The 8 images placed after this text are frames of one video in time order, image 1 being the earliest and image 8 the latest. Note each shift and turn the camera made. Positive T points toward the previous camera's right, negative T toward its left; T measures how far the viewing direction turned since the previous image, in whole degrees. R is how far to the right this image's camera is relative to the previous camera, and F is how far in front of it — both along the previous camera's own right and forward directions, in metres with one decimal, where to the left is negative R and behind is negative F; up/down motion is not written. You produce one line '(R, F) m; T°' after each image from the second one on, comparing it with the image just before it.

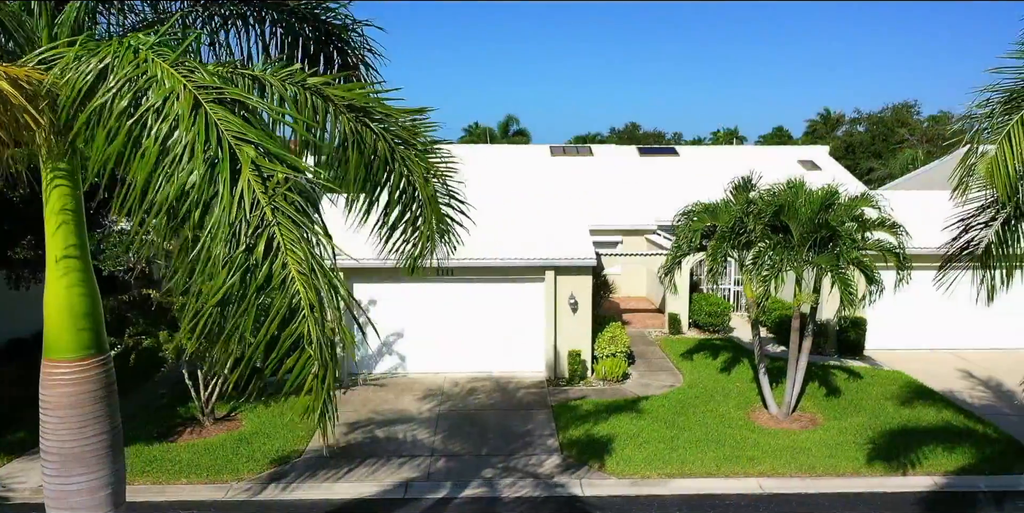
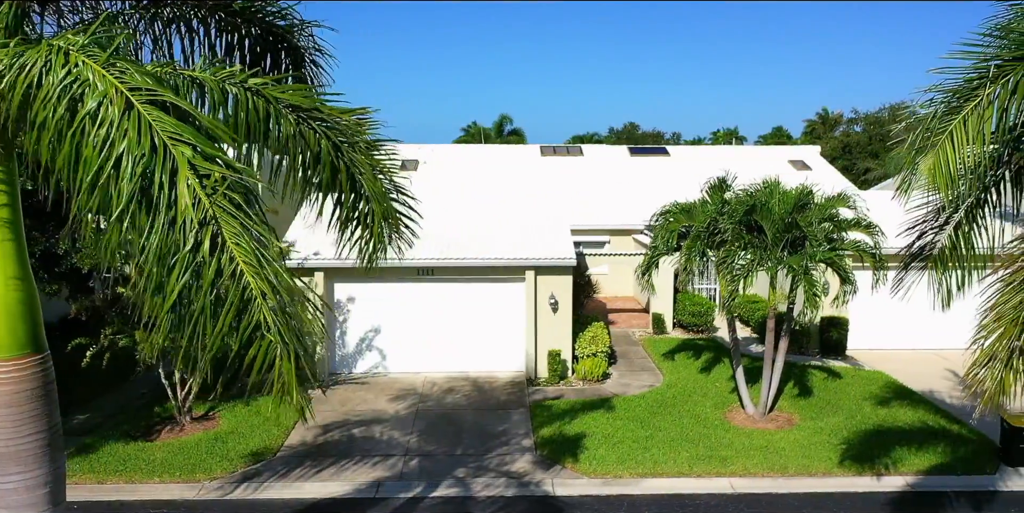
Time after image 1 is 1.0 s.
(+0.3, 0.0) m; 0°
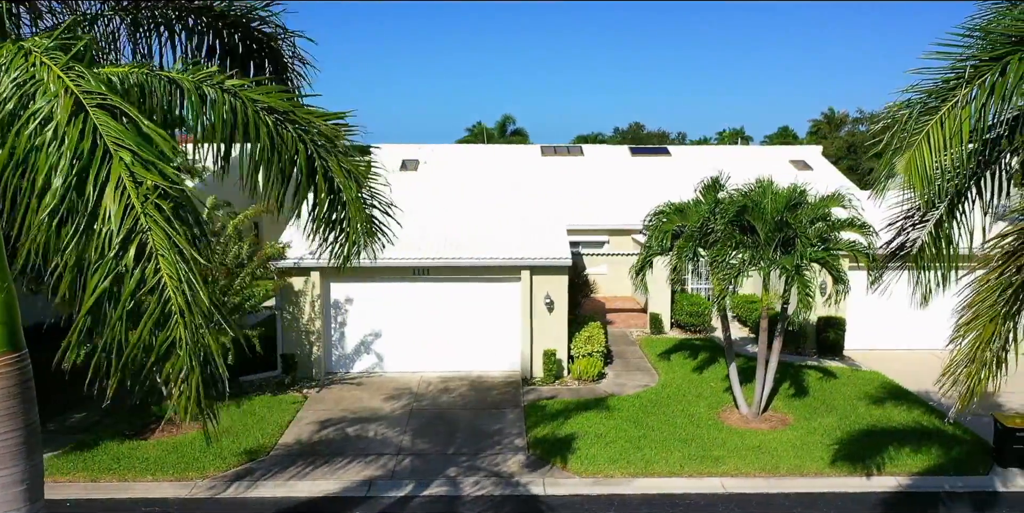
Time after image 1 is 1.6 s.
(+0.2, 0.0) m; 0°
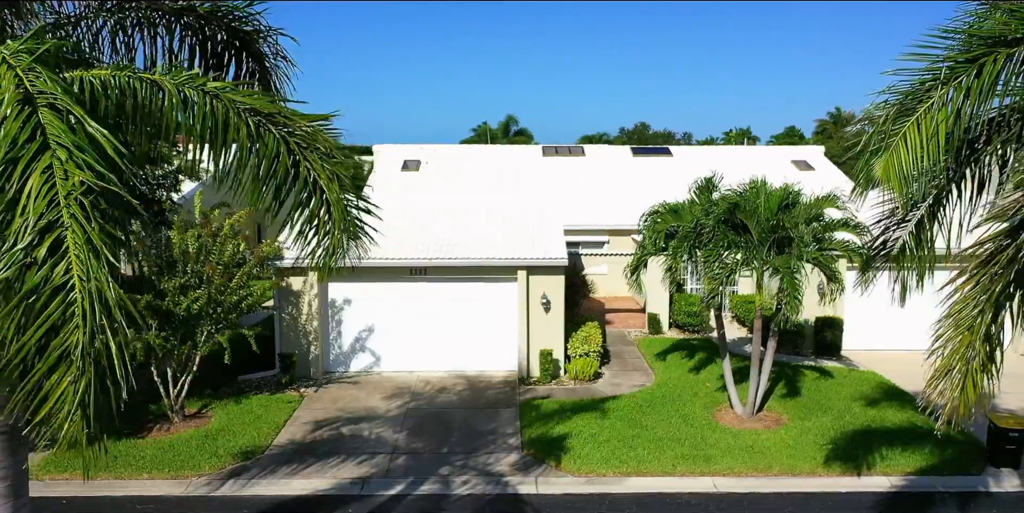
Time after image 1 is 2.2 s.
(+0.2, 0.0) m; 0°
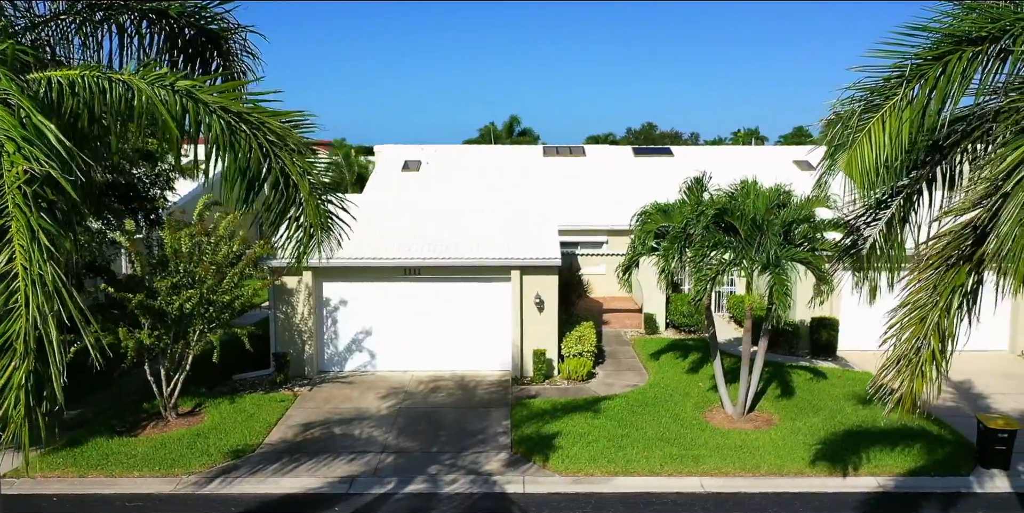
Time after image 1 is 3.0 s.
(+0.3, 0.0) m; -1°
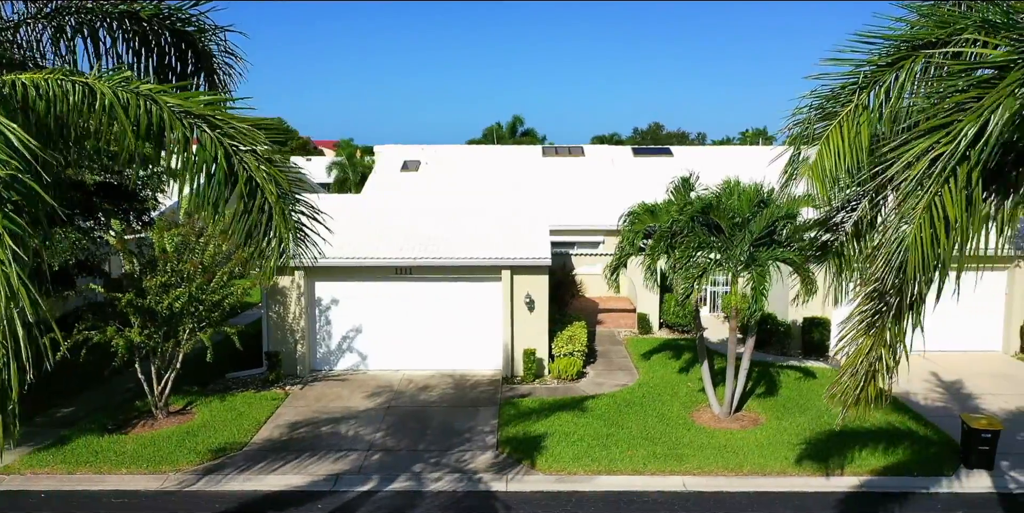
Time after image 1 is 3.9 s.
(+0.3, -0.1) m; -1°
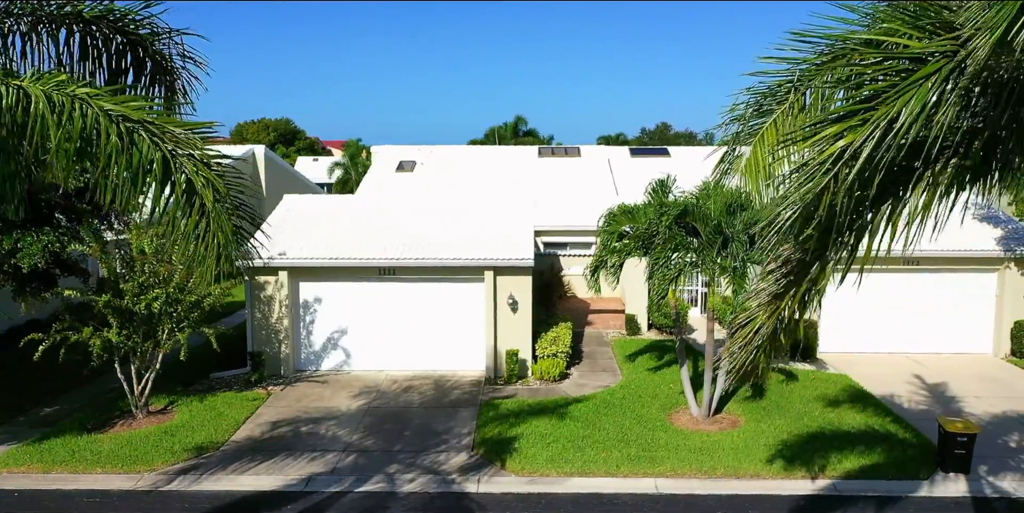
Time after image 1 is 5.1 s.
(+0.5, 0.0) m; -1°
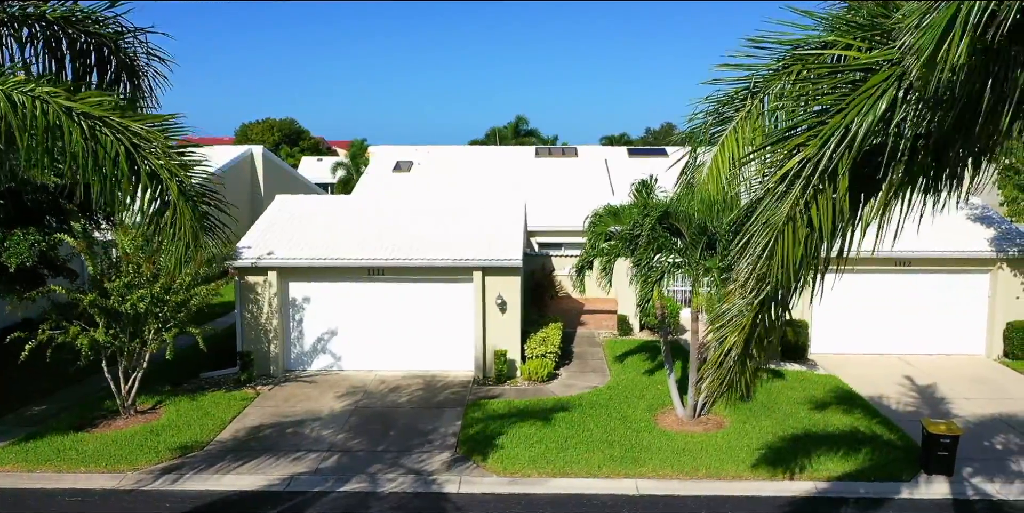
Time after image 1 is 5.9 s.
(+0.3, 0.0) m; 0°
